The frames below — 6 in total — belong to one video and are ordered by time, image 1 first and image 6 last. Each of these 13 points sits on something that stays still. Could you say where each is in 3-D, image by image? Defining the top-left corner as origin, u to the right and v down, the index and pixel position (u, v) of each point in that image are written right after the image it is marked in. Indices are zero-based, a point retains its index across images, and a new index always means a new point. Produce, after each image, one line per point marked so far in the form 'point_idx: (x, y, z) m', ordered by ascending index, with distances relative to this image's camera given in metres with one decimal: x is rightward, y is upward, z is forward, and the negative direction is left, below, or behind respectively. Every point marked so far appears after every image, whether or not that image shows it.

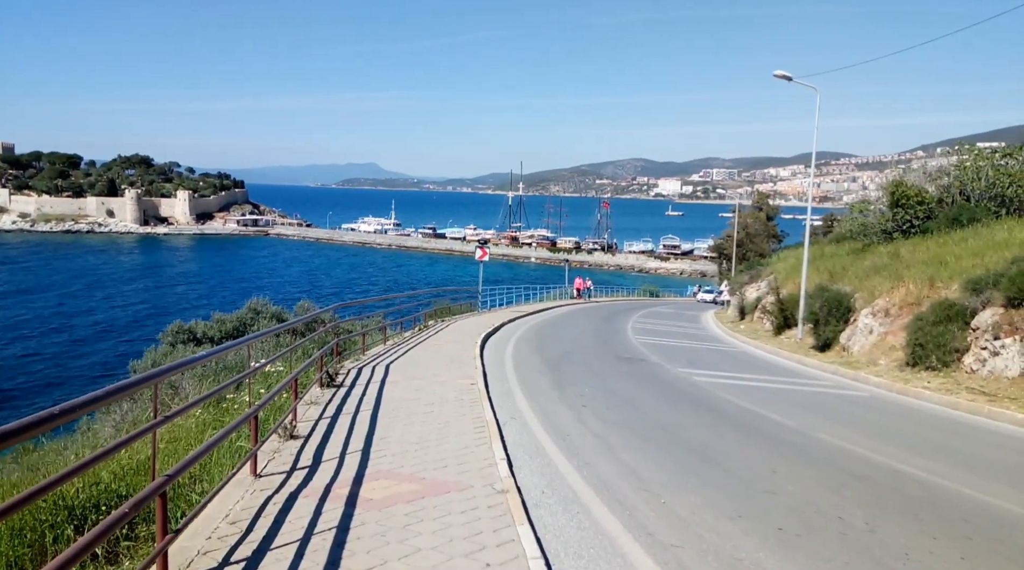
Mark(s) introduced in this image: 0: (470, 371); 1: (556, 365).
0: (-0.6, -1.4, +11.5) m
1: (+0.9, -1.7, +15.3) m
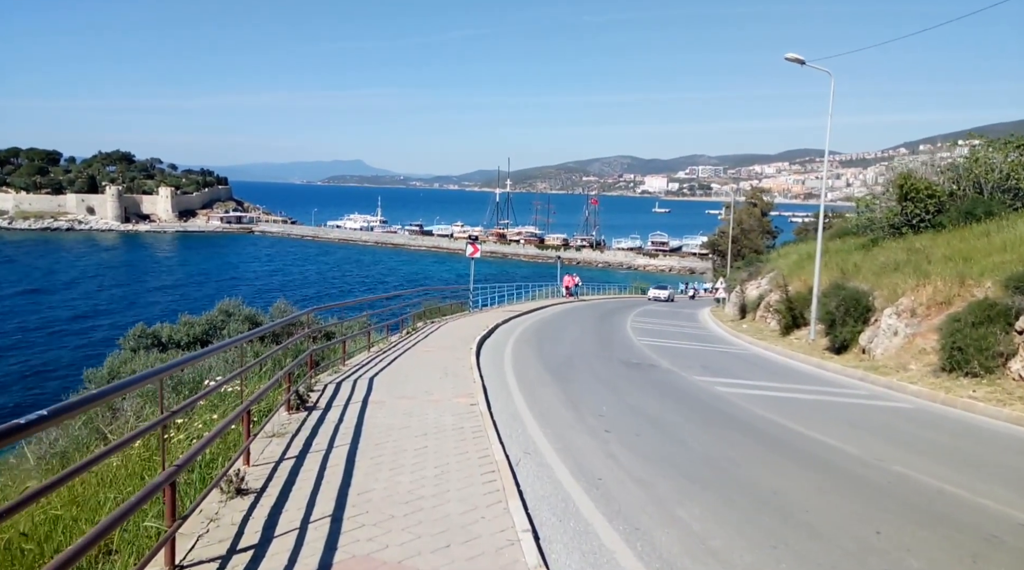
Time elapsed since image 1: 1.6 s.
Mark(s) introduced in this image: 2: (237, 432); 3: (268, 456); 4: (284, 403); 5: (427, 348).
0: (-0.5, -1.4, +9.8) m
1: (+0.9, -1.7, +13.6) m
2: (-2.6, -1.4, +7.0) m
3: (-2.1, -1.4, +6.2) m
4: (-2.5, -1.2, +7.9) m
5: (-1.8, -1.4, +15.9) m
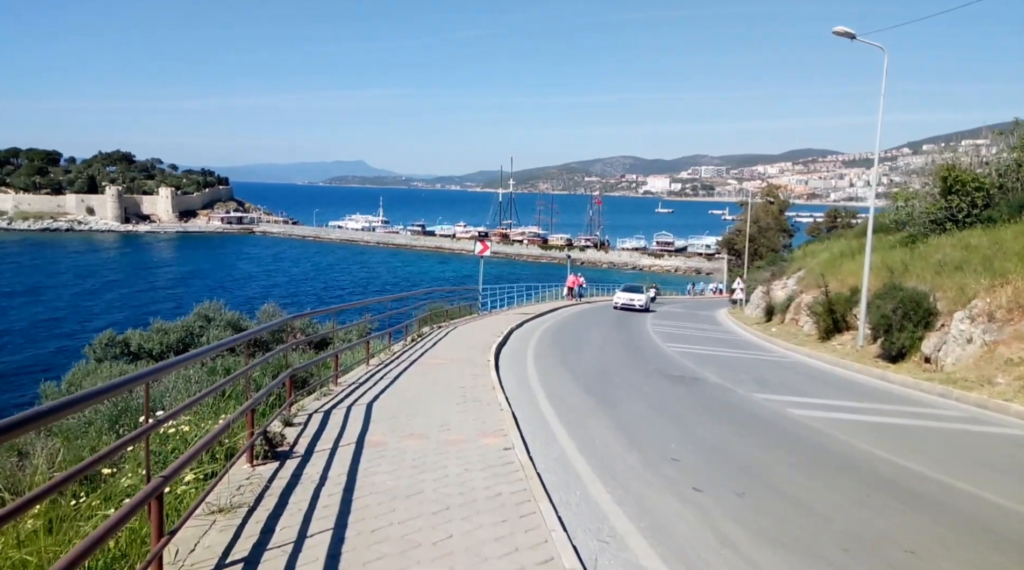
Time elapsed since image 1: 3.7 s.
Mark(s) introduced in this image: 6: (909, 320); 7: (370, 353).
0: (-0.1, -1.4, +7.5) m
1: (+1.3, -1.7, +11.3) m
2: (-2.2, -1.4, +4.7) m
3: (-1.7, -1.5, +3.9) m
4: (-2.1, -1.2, +5.6) m
5: (-1.4, -1.4, +13.6) m
6: (+10.2, -0.9, +18.7) m
7: (-2.6, -1.3, +13.4) m
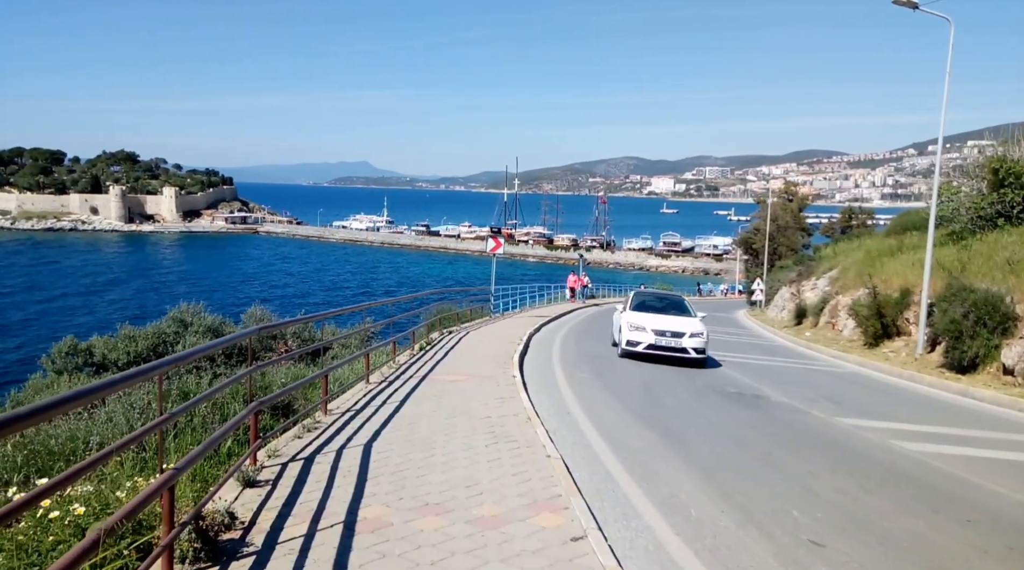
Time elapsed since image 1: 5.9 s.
0: (+0.3, -1.4, +5.3) m
1: (+1.8, -1.7, +9.1) m
2: (-1.8, -1.4, +2.5) m
3: (-1.3, -1.4, +1.7) m
4: (-1.7, -1.2, +3.4) m
5: (-1.0, -1.4, +11.4) m
6: (+10.6, -0.9, +16.4) m
7: (-2.2, -1.3, +11.2) m
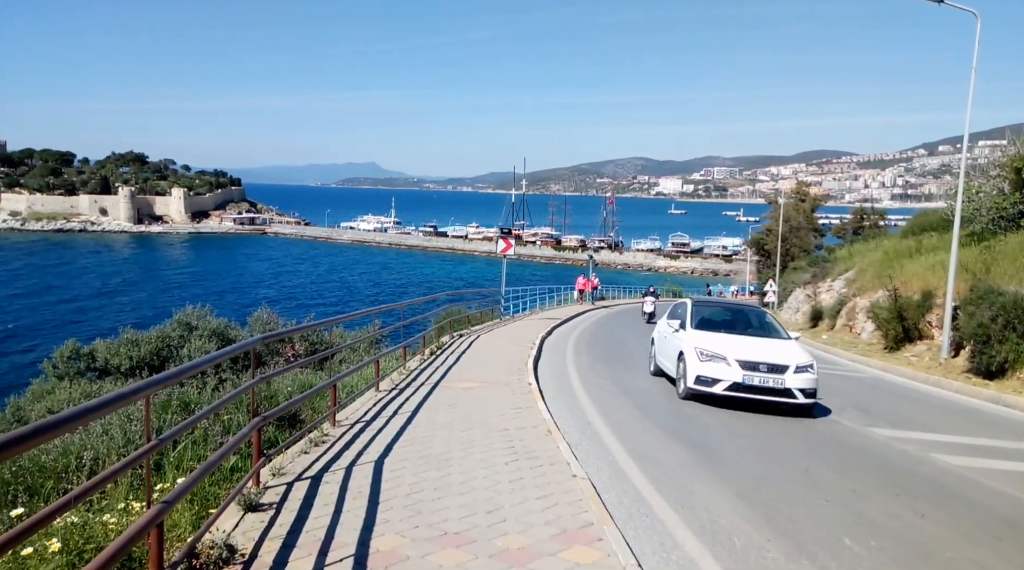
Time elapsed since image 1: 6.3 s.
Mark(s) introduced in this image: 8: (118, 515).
0: (+0.4, -1.4, +4.9) m
1: (+2.0, -1.7, +8.7) m
2: (-1.7, -1.5, +2.1) m
3: (-1.1, -1.5, +1.3) m
4: (-1.5, -1.3, +3.0) m
5: (-0.7, -1.4, +10.9) m
6: (+10.9, -1.0, +15.9) m
7: (-1.9, -1.3, +10.8) m
8: (-2.5, -1.5, +4.6) m
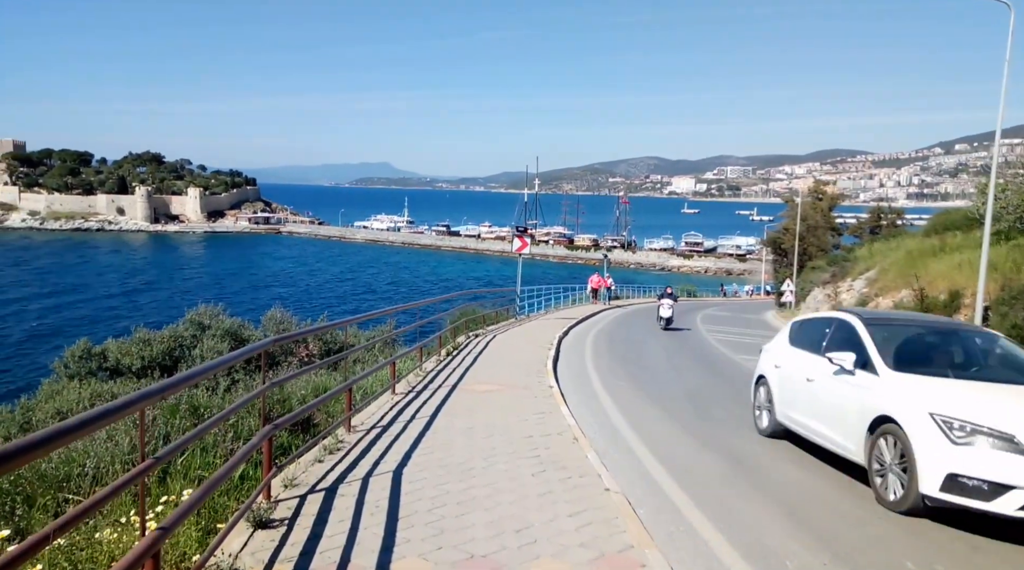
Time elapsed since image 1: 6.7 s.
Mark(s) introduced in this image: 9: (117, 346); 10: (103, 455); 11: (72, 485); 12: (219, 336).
0: (+0.6, -1.4, +4.5) m
1: (+2.2, -1.7, +8.2) m
2: (-1.6, -1.5, +1.7) m
3: (-1.0, -1.5, +0.9) m
4: (-1.4, -1.3, +2.6) m
5: (-0.4, -1.4, +10.6) m
6: (+11.3, -1.0, +15.3) m
7: (-1.7, -1.3, +10.5) m
8: (-2.3, -1.5, +4.3) m
9: (-7.4, -1.1, +13.7) m
10: (-3.4, -1.4, +6.1) m
11: (-3.4, -1.5, +5.7) m
12: (-5.4, -0.9, +13.4) m
